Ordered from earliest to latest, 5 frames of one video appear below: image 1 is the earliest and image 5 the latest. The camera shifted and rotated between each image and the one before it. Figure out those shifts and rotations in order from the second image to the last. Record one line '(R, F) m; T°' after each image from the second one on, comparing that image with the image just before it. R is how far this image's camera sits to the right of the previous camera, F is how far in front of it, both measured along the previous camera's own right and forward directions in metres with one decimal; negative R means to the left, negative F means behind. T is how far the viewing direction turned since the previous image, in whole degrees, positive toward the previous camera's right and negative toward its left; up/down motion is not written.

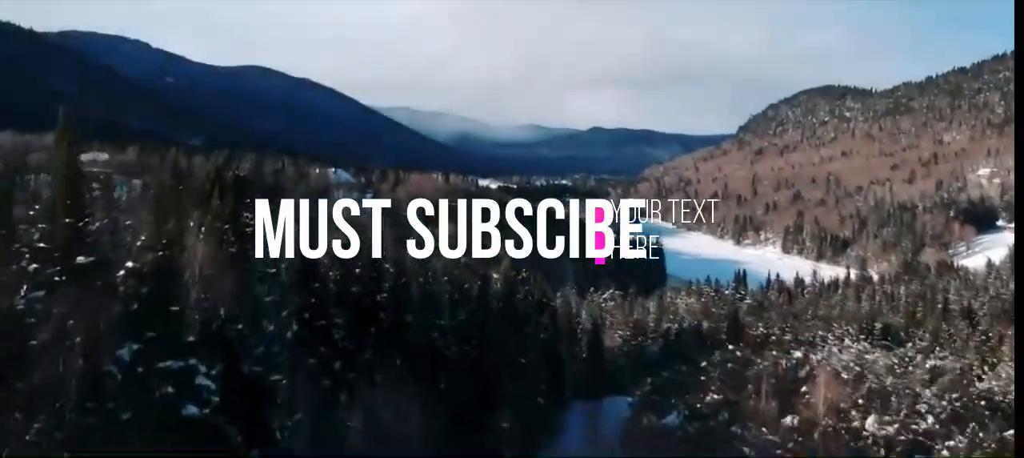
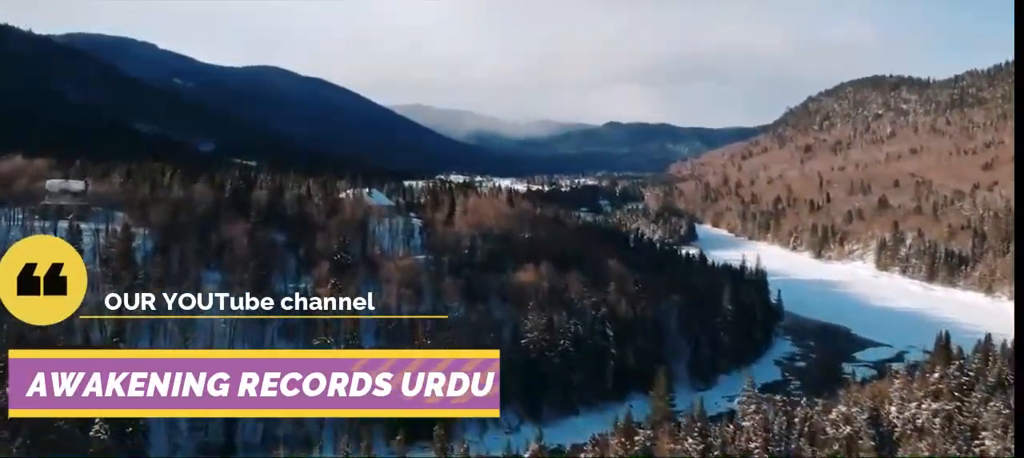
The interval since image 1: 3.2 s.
(-1.3, +3.9) m; -1°
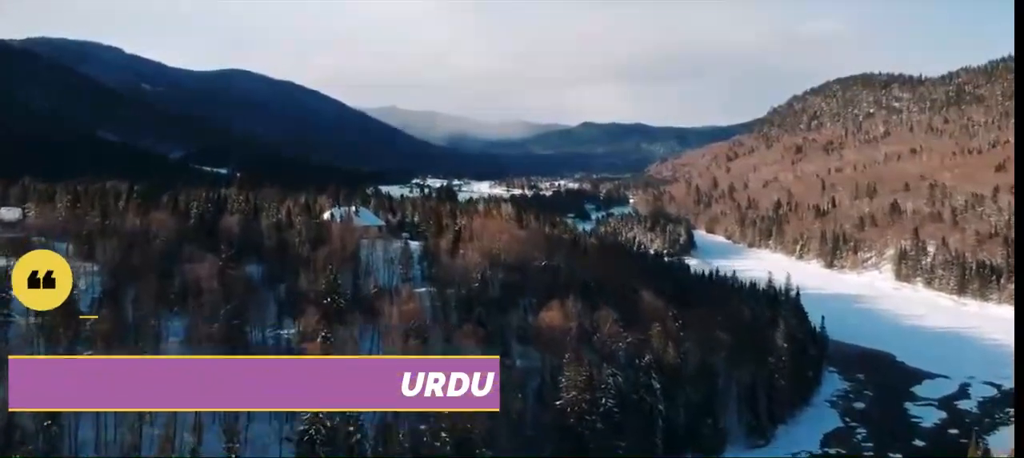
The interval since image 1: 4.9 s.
(-0.6, +2.1) m; +2°
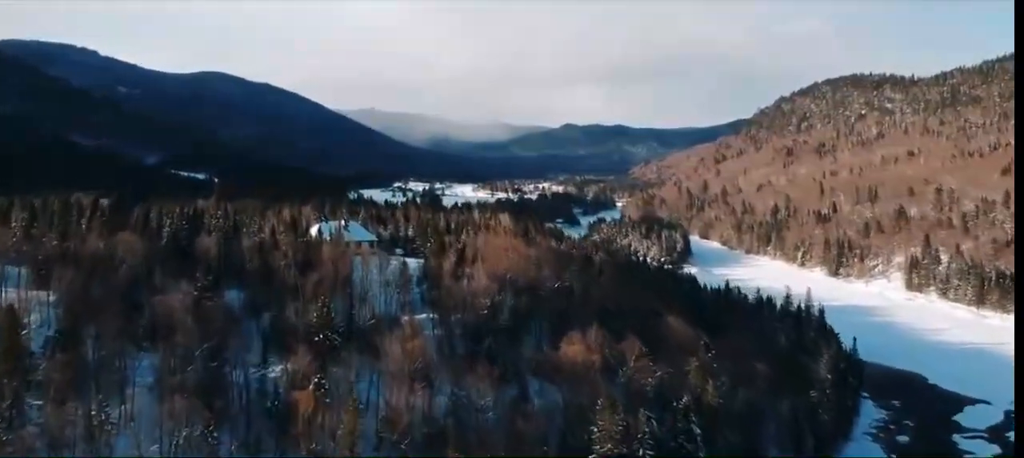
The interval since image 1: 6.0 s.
(-0.4, +1.3) m; +1°
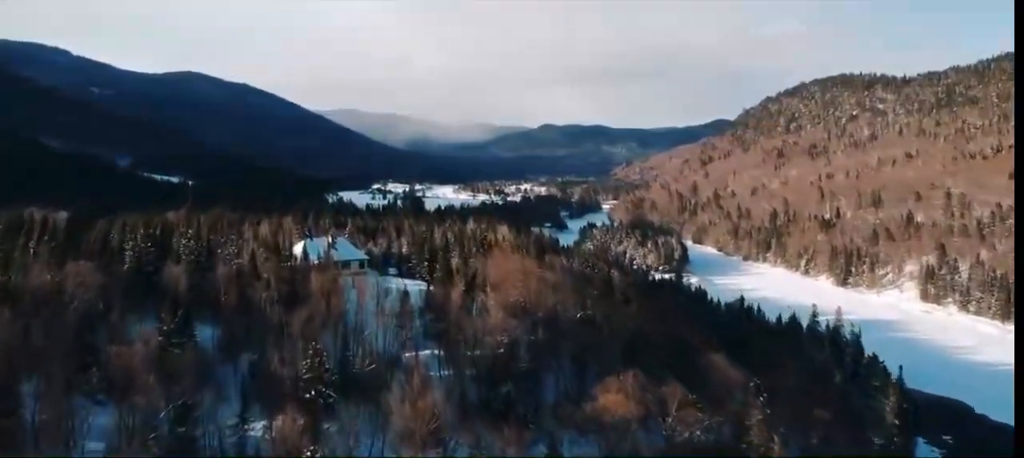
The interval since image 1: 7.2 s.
(-0.5, +1.5) m; +1°
